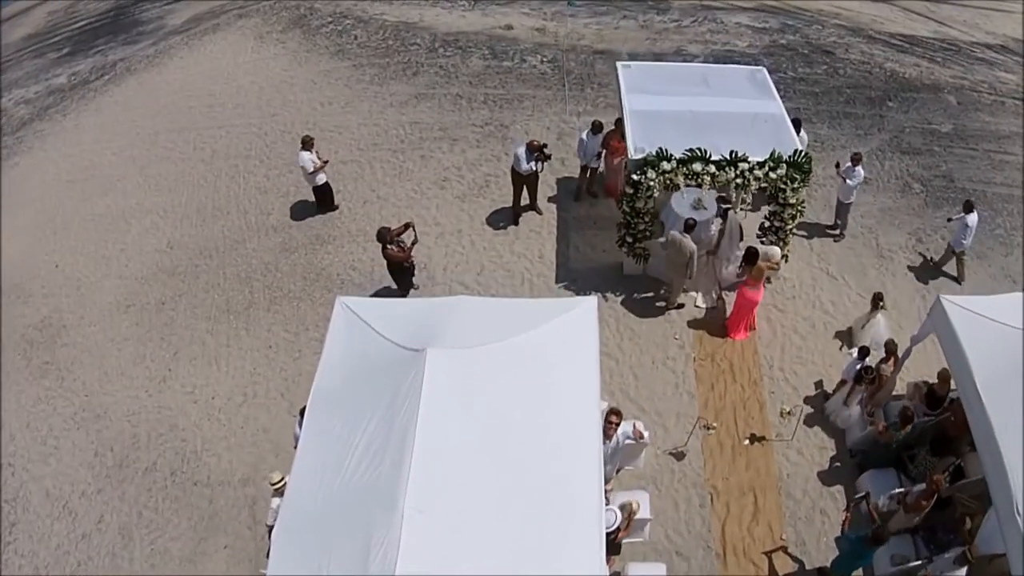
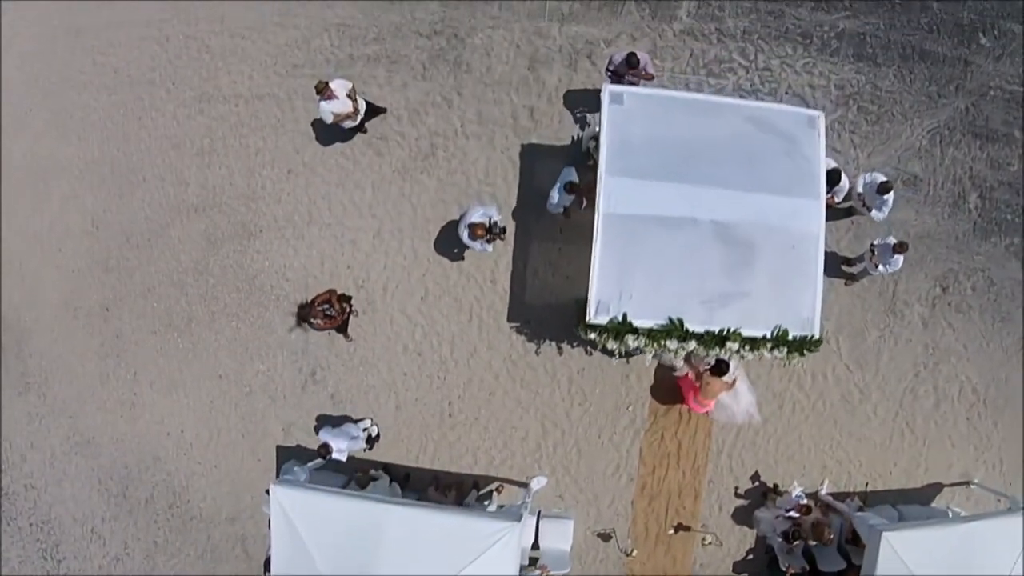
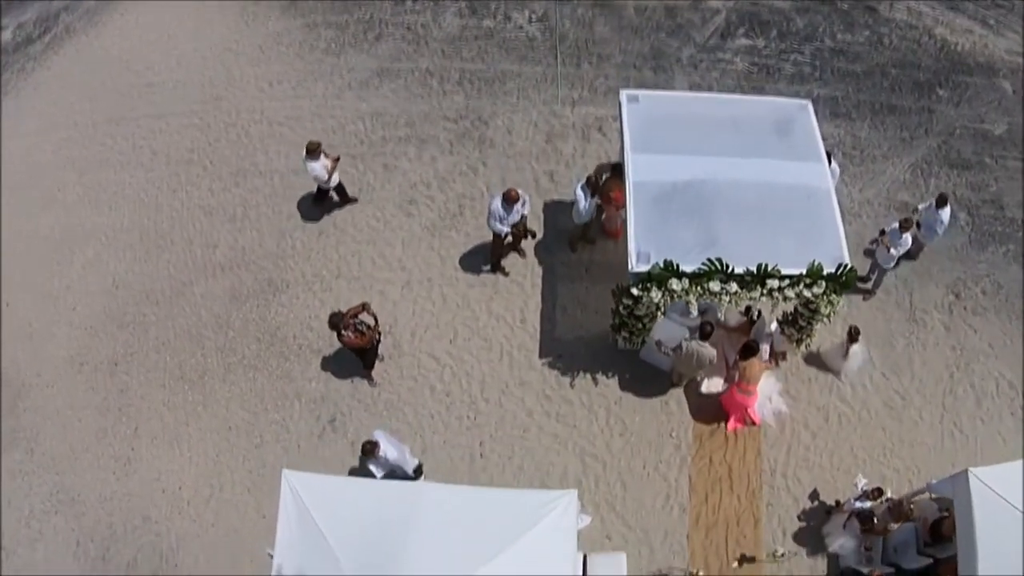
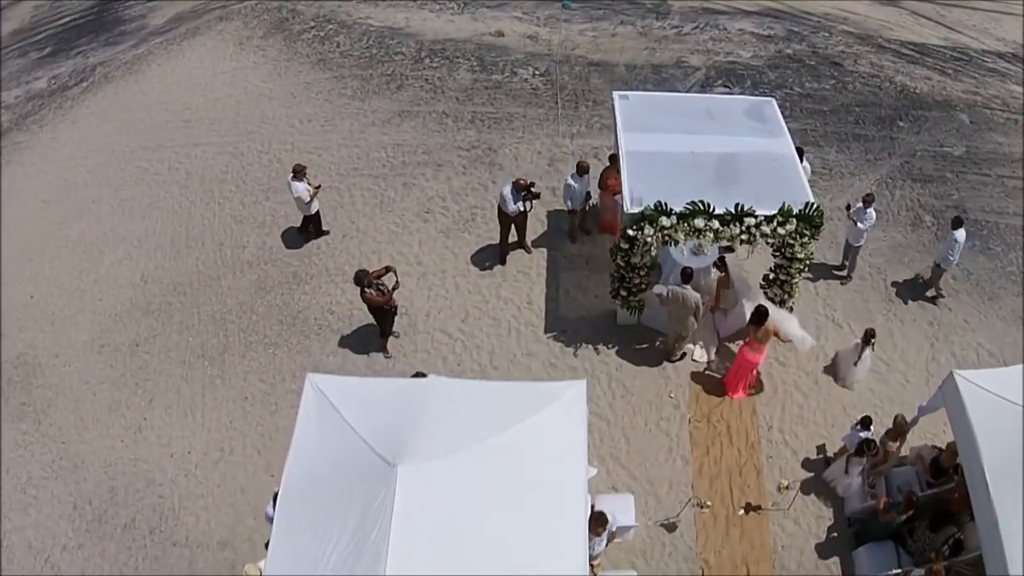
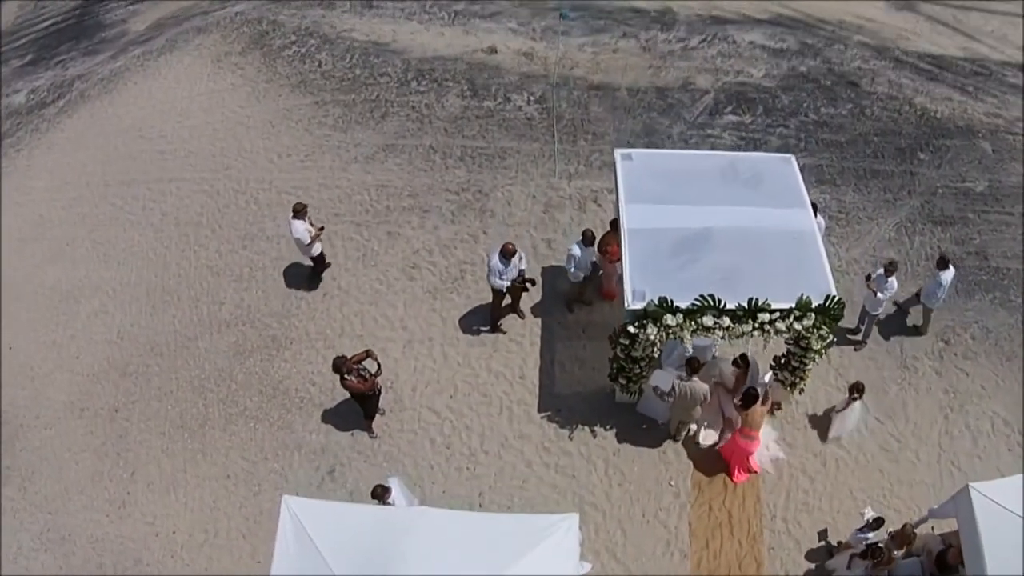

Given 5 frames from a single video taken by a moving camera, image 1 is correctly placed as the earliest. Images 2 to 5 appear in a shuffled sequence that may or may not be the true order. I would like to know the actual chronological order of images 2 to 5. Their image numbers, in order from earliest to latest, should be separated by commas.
4, 5, 3, 2
